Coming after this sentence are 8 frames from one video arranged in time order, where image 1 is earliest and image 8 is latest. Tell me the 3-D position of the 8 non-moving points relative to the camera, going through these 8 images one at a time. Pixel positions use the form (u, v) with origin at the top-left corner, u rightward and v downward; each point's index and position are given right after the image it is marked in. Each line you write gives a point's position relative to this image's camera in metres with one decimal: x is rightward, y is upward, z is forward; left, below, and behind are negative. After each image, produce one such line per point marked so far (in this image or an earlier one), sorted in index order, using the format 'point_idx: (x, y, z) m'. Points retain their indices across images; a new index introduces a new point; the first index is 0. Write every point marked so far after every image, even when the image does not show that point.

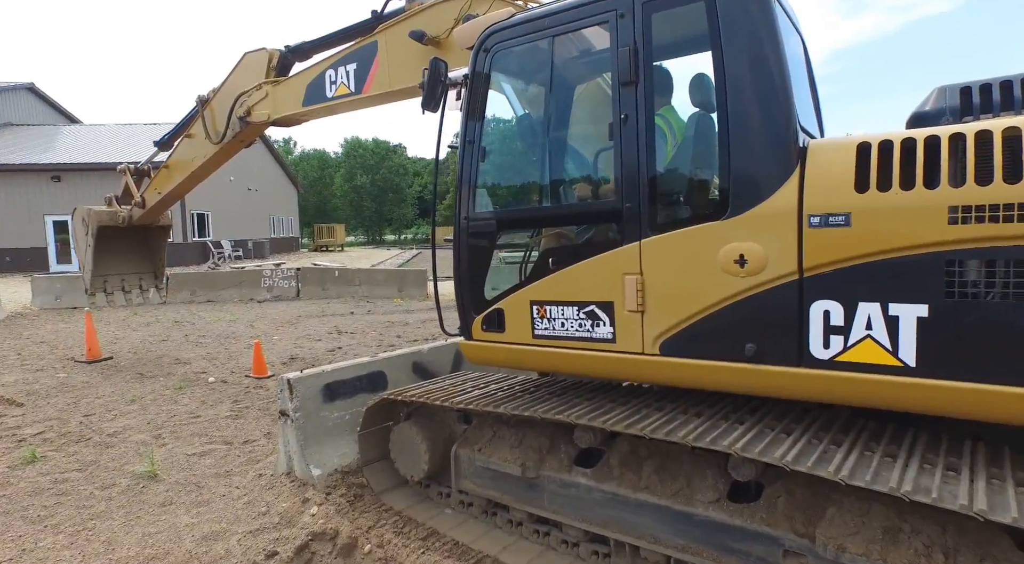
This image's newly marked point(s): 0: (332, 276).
0: (-4.6, +0.2, +18.1) m
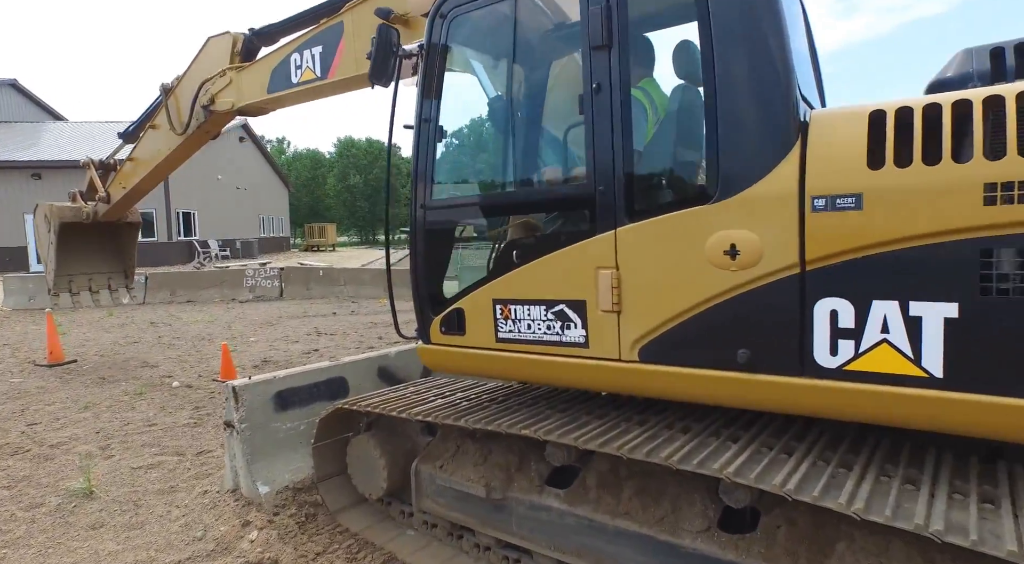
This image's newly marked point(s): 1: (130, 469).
0: (-4.9, +0.2, +17.6) m
1: (-2.9, -1.4, +5.4) m
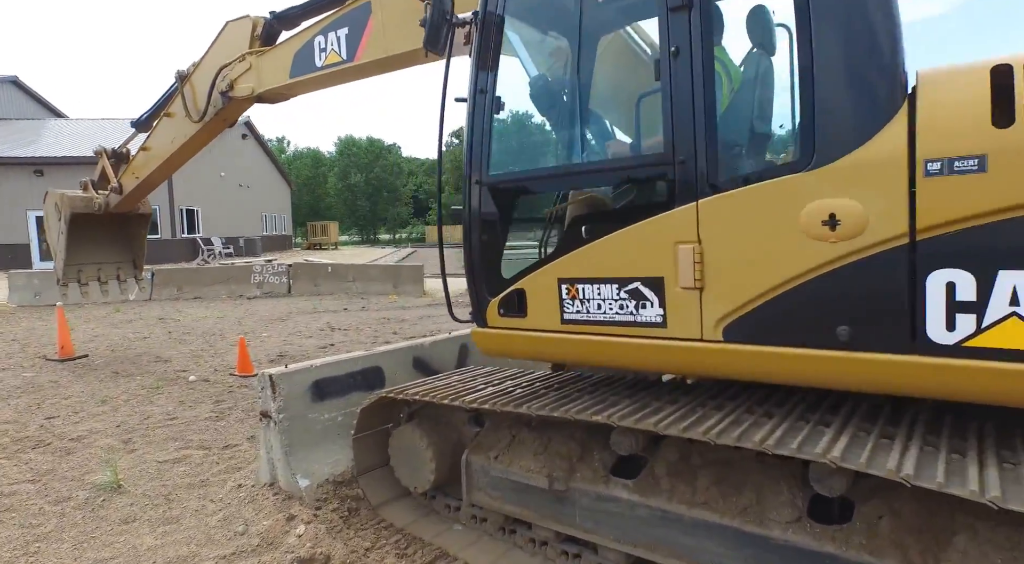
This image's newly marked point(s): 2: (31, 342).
0: (-4.6, +0.3, +17.4) m
1: (-2.6, -1.3, +5.2) m
2: (-7.7, -1.0, +11.3) m
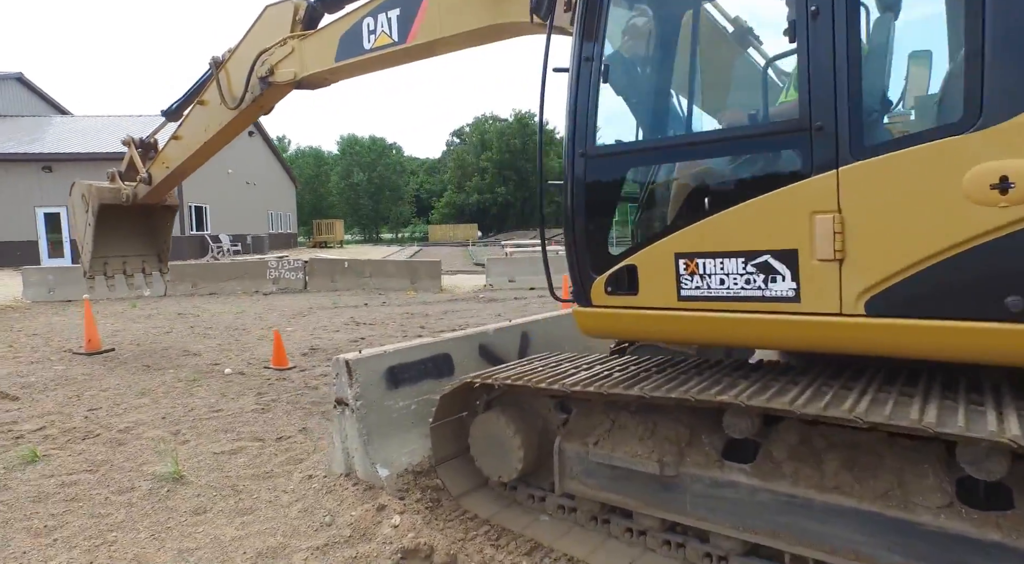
0: (-4.2, +0.4, +17.3) m
1: (-2.1, -1.2, +5.1) m
2: (-7.2, -0.9, +11.1) m
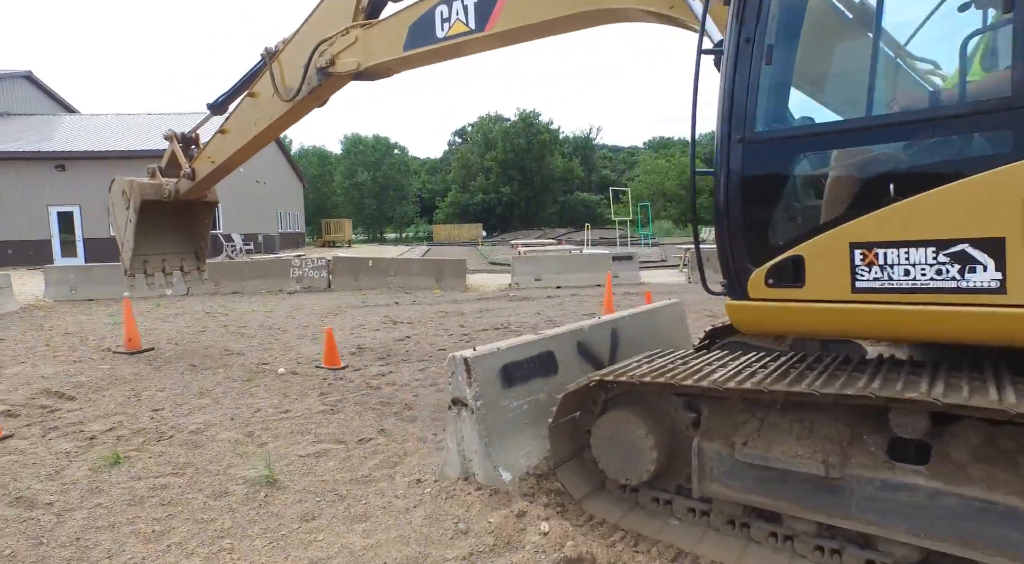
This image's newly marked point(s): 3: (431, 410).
0: (-3.5, +0.4, +17.1) m
1: (-1.5, -1.2, +4.9) m
2: (-6.6, -0.8, +10.9) m
3: (-0.7, -1.1, +6.1) m
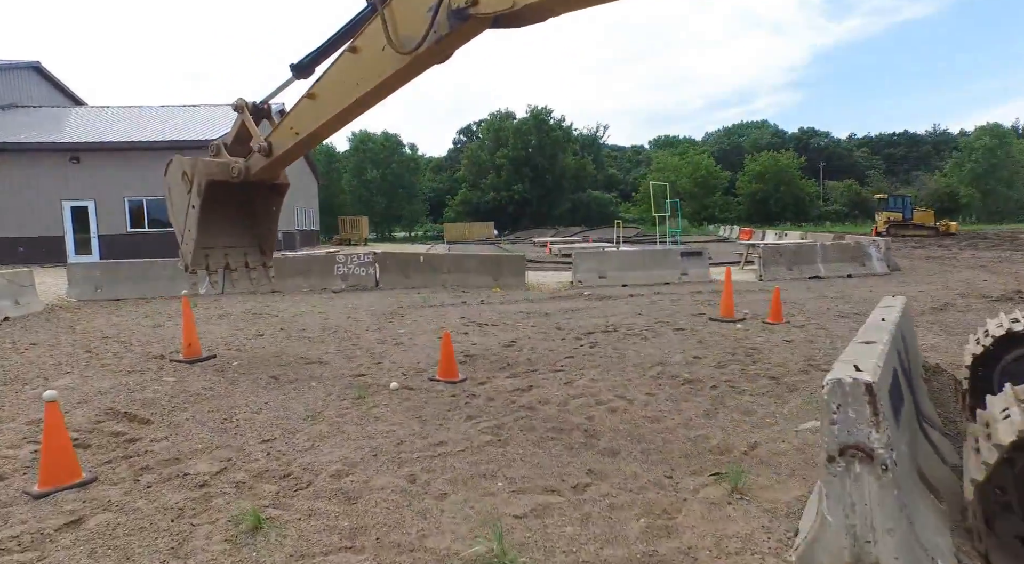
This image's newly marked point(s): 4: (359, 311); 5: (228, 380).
0: (-2.1, +0.4, +15.6) m
1: (0.0, -1.1, +3.4) m
2: (-5.1, -0.8, +9.5) m
3: (+0.8, -1.0, +4.7) m
4: (-2.6, -0.5, +12.2) m
5: (-2.7, -1.0, +6.8) m
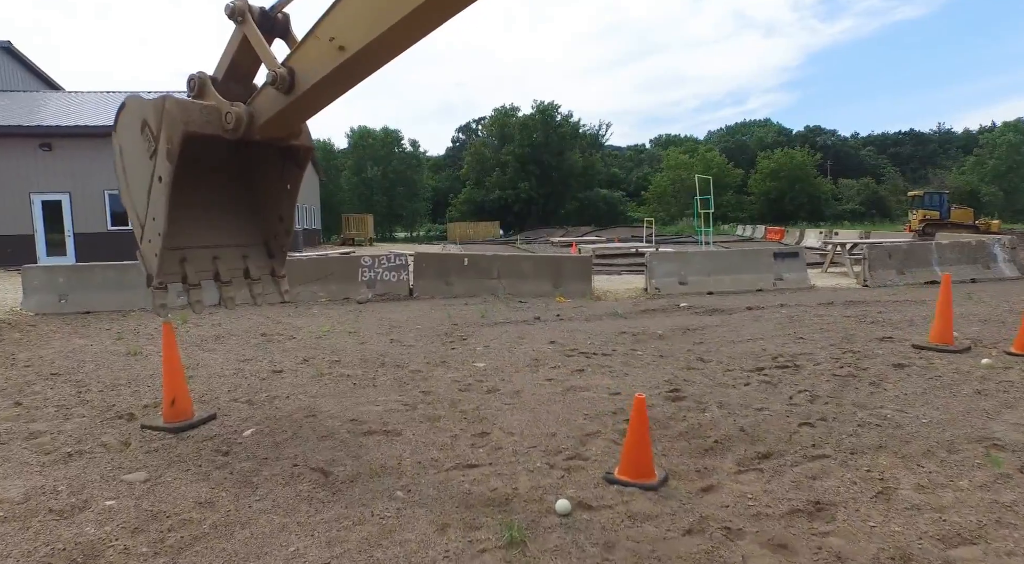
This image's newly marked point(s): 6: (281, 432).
0: (-0.9, +0.3, +12.7) m
1: (+1.3, -1.2, +0.5) m
2: (-3.9, -0.9, +6.5) m
3: (+2.0, -1.2, +1.7) m
4: (-1.4, -0.6, +9.2) m
5: (-1.5, -1.1, +3.8) m
6: (-1.5, -1.0, +4.8) m
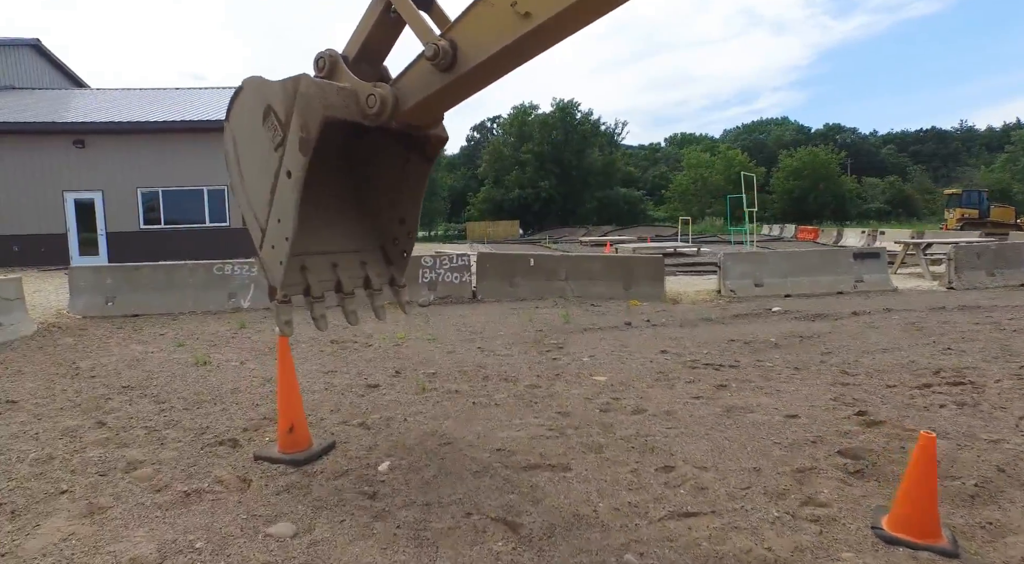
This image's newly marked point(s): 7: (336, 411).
0: (+0.2, +0.3, +11.9) m
1: (+2.3, -1.3, -0.3) m
2: (-2.8, -0.9, +5.8) m
3: (+3.1, -1.2, +0.9) m
4: (-0.3, -0.7, +8.5) m
5: (-0.4, -1.1, +3.1) m
6: (-0.5, -1.0, +4.0) m
7: (-1.4, -1.0, +5.4) m
